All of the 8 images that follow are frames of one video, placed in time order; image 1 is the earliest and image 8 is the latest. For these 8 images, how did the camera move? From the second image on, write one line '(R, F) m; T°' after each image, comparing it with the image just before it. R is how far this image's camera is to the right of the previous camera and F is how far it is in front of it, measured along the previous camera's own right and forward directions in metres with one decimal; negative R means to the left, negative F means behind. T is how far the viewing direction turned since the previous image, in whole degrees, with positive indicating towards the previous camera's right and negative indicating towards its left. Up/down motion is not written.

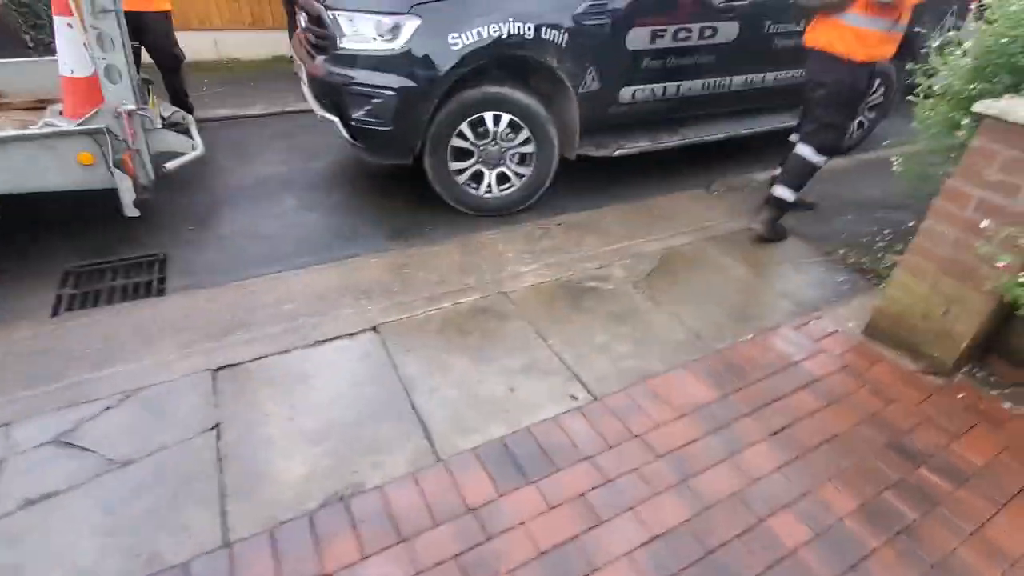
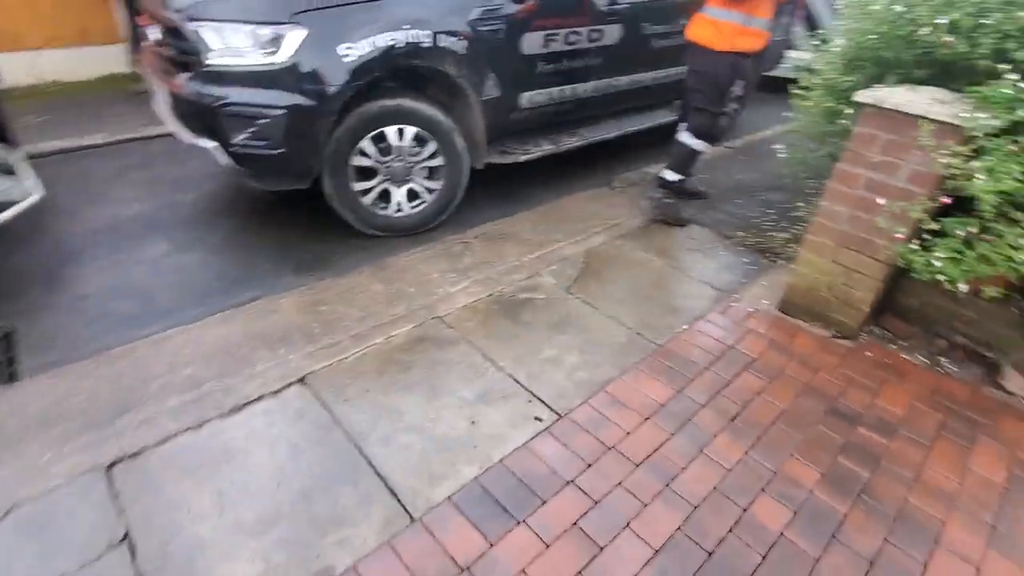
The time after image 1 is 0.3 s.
(-0.2, +0.2) m; +12°
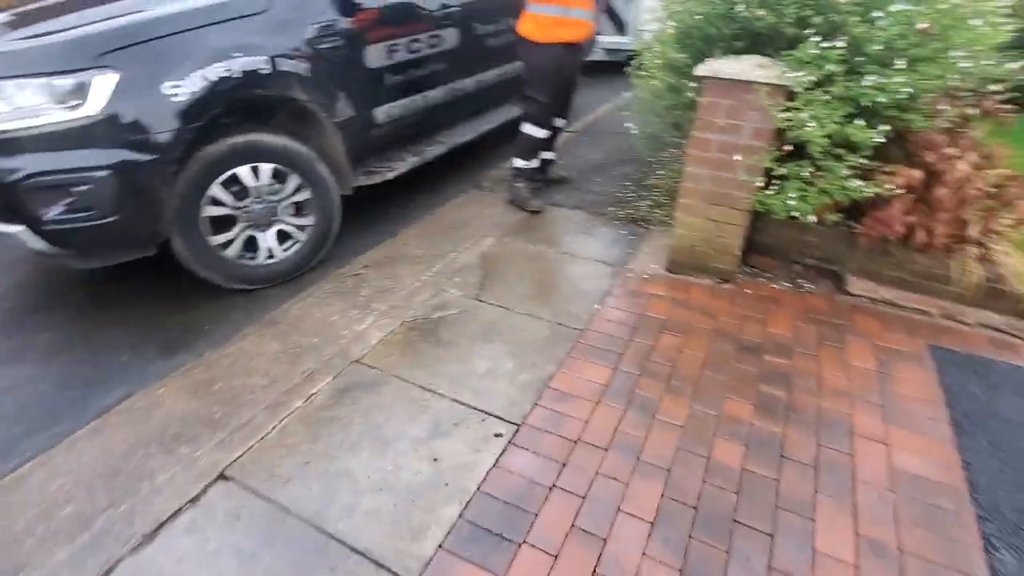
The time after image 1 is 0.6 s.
(-0.2, +0.1) m; +15°
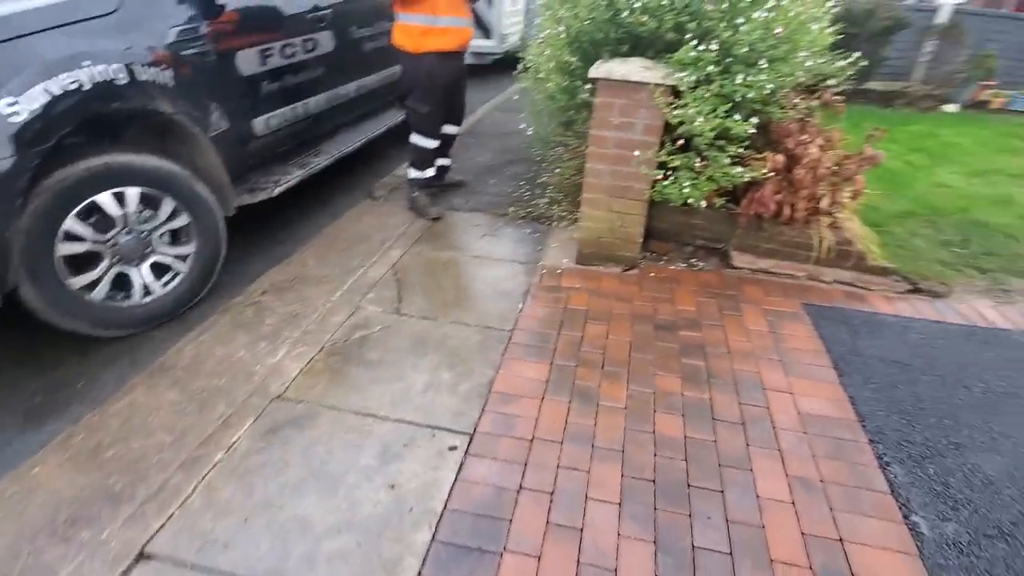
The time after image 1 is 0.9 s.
(-0.2, 0.0) m; +13°
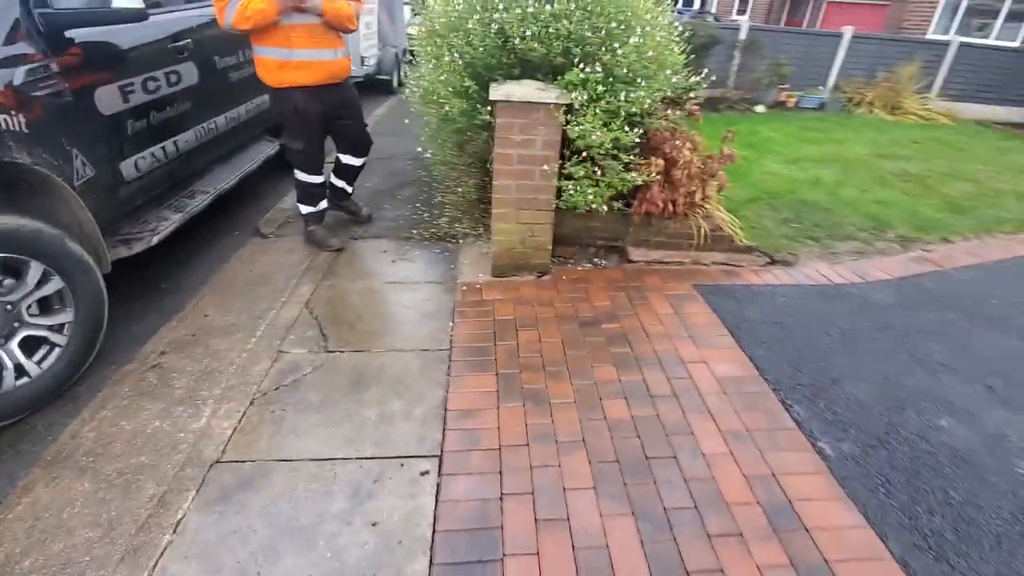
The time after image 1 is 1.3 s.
(-0.3, -0.1) m; +14°
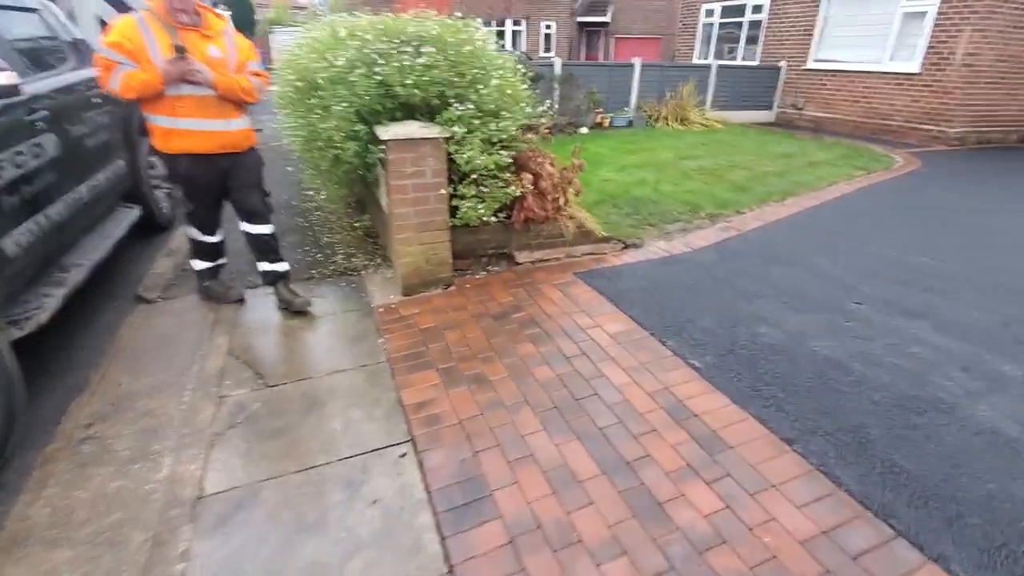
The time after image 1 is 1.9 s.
(-0.4, -0.4) m; +15°
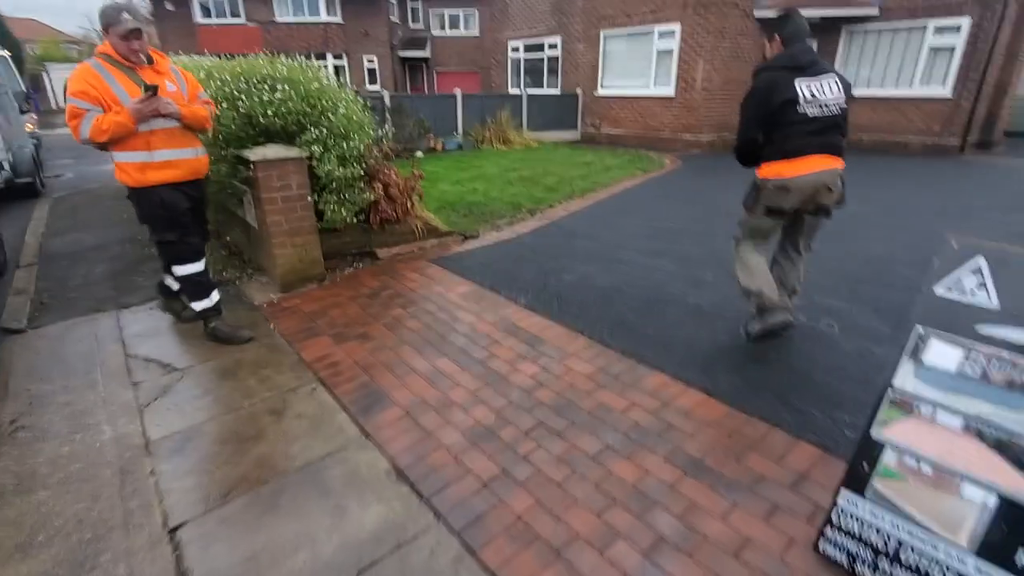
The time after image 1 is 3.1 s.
(-0.1, -1.0) m; +16°
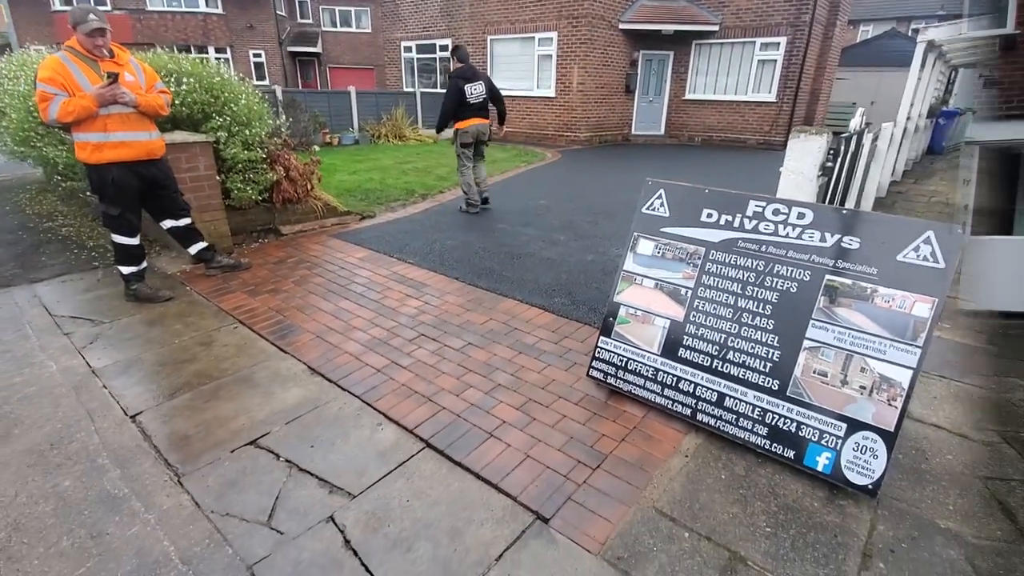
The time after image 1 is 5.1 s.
(+0.2, -1.0) m; +10°
